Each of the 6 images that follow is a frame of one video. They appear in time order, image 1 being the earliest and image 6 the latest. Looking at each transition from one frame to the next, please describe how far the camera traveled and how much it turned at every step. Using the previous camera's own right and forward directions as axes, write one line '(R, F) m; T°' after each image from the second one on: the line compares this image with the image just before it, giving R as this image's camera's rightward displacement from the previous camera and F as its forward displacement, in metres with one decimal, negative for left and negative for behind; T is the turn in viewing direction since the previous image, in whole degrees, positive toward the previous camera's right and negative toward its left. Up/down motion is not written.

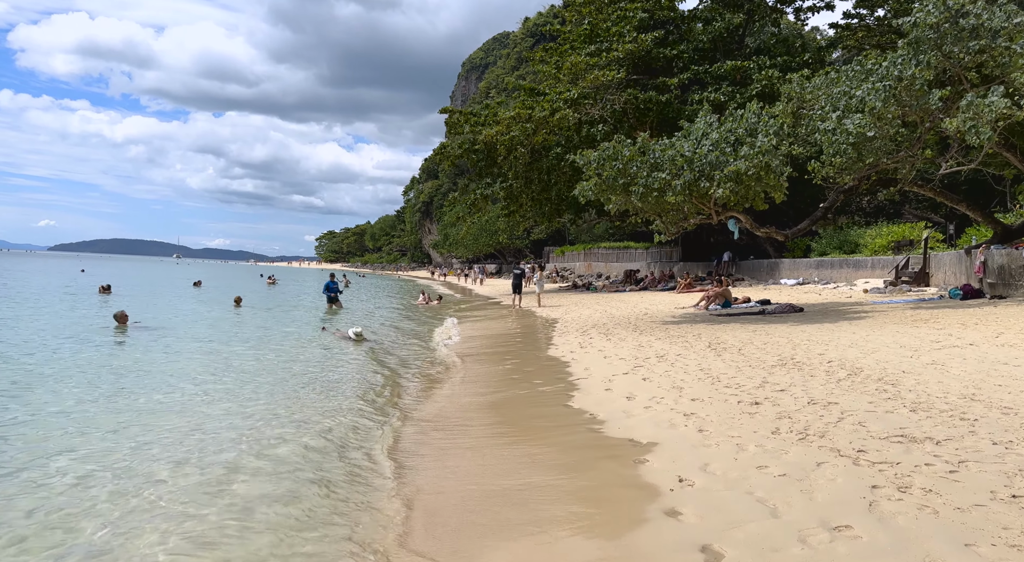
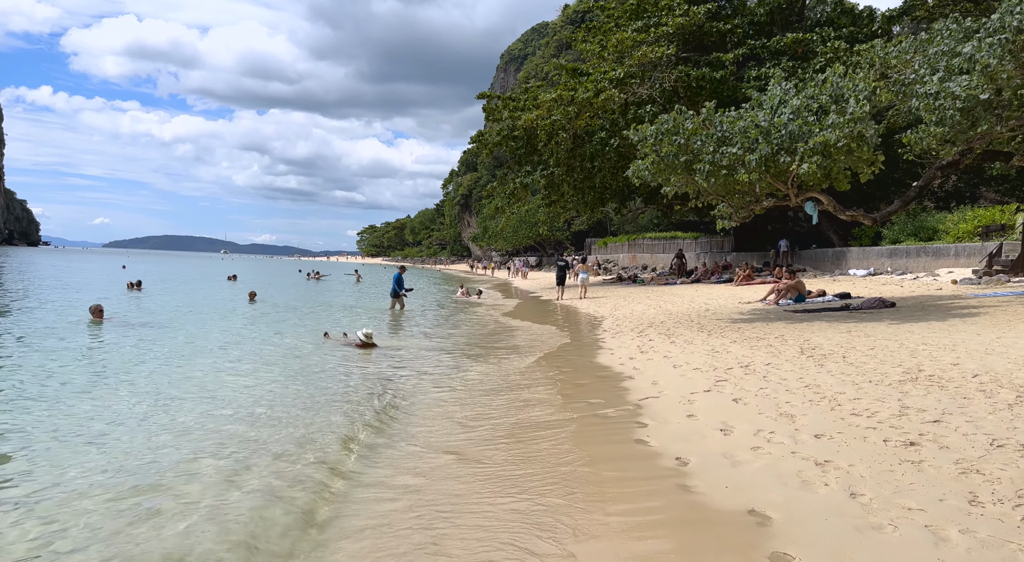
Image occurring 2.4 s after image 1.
(-0.1, +2.0) m; -3°
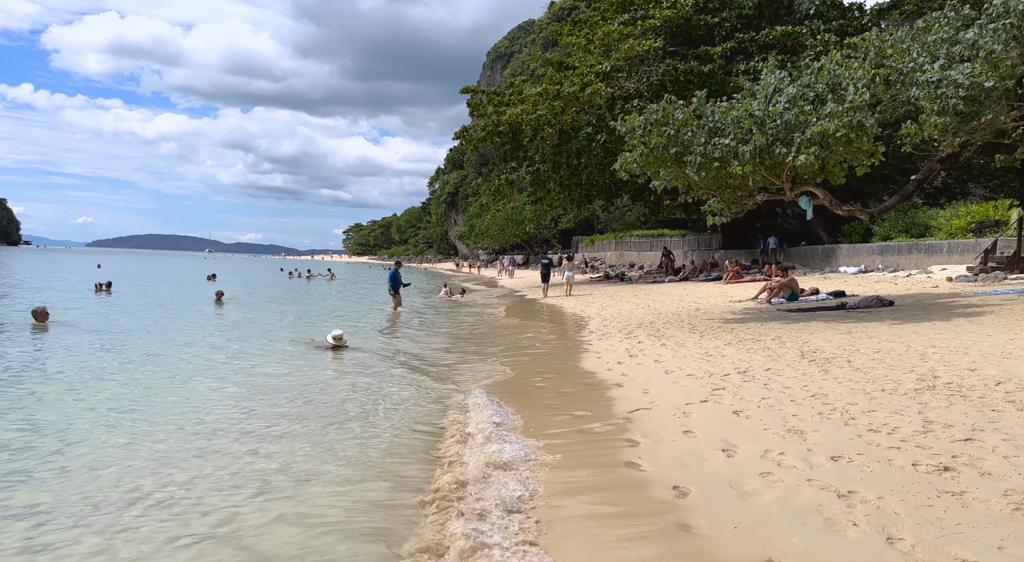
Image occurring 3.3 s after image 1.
(+0.1, +0.8) m; +1°
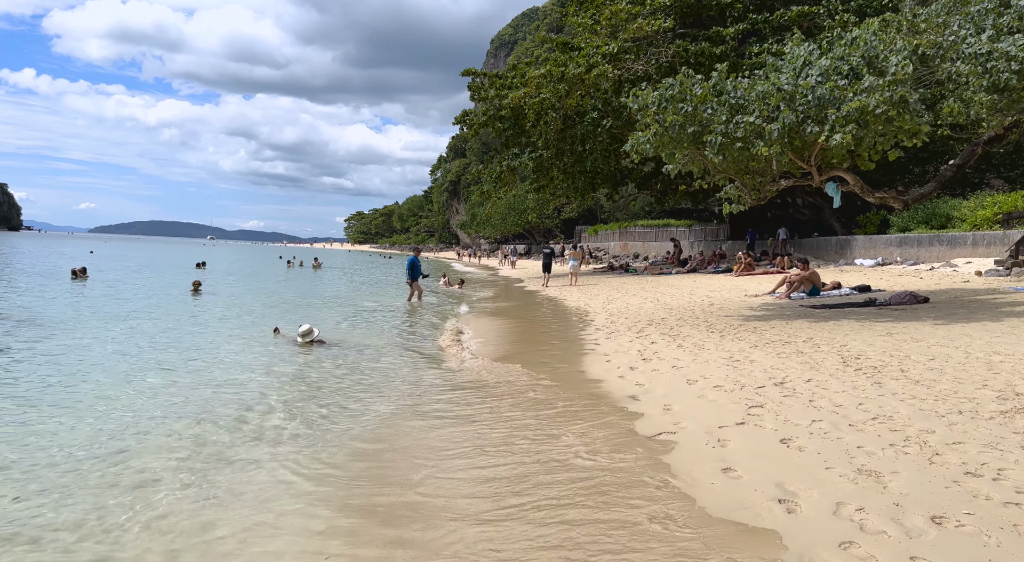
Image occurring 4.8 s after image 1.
(0.0, +1.3) m; 0°
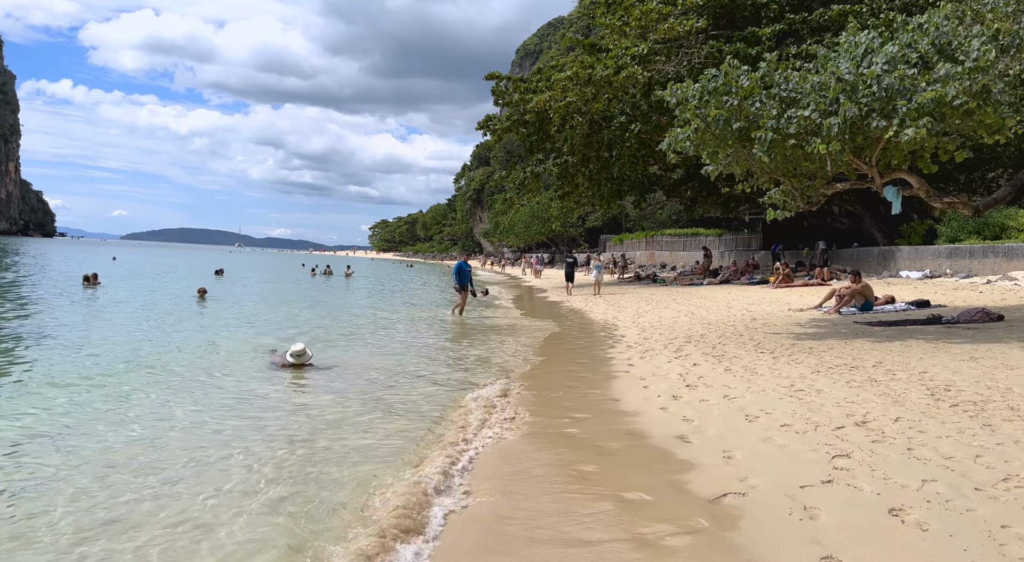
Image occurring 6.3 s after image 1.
(0.0, +1.2) m; -2°
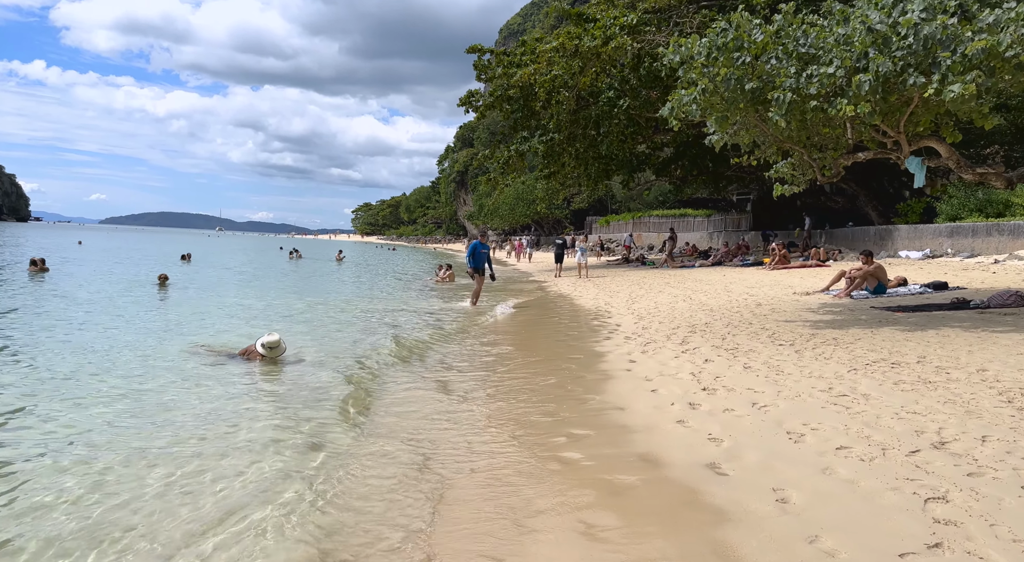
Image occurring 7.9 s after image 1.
(0.0, +1.4) m; +1°
